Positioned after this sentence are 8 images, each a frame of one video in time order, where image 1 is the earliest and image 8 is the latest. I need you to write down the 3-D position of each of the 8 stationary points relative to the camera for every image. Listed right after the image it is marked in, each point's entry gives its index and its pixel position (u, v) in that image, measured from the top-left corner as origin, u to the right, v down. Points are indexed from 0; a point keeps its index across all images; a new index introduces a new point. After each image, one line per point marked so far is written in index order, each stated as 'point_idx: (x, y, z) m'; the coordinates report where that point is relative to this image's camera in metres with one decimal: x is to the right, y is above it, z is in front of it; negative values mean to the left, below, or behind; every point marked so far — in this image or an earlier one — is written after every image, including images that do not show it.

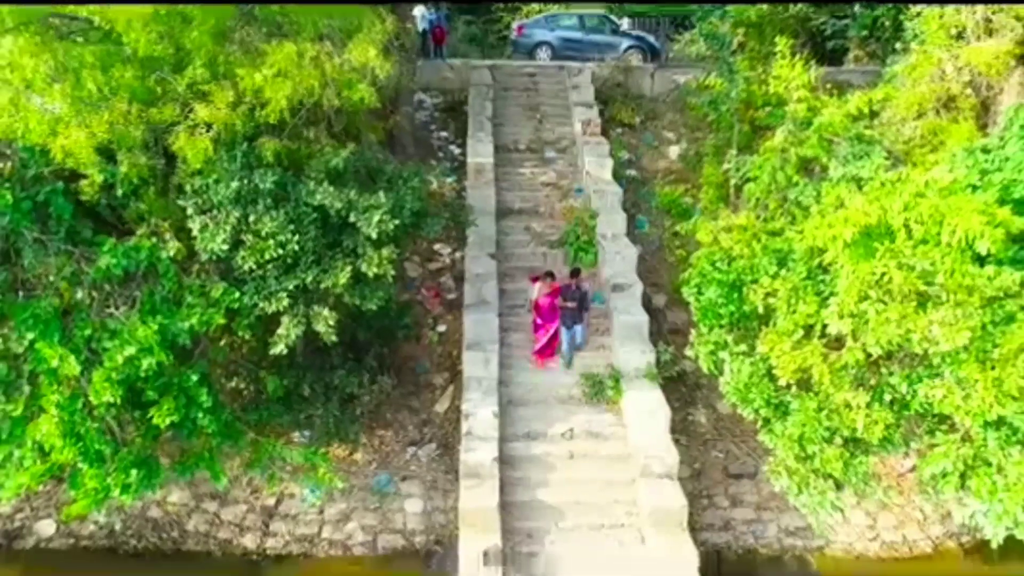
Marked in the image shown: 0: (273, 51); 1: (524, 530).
0: (-1.6, +1.5, +6.2) m
1: (+0.1, -1.9, +6.8) m
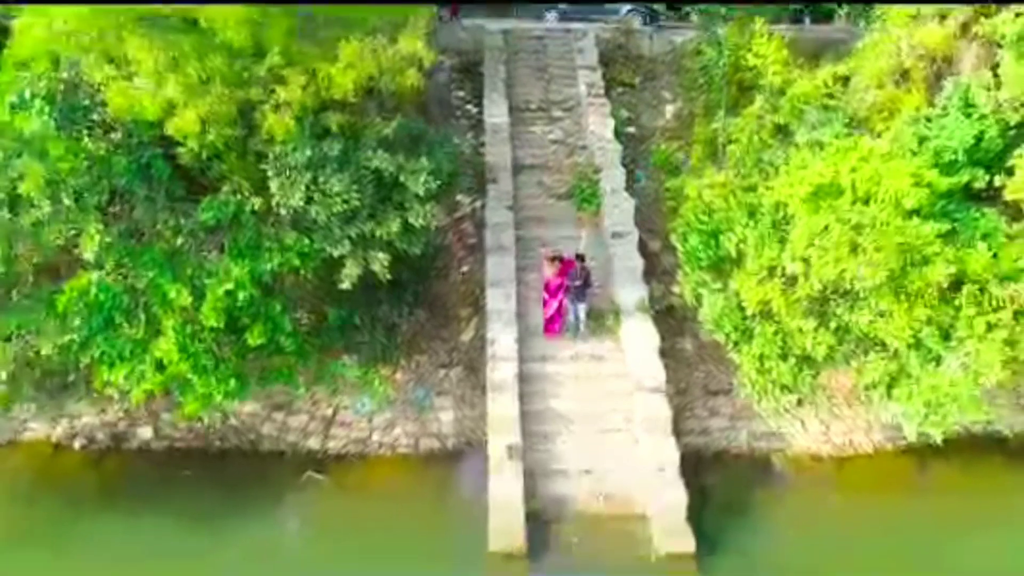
0: (-1.4, +1.9, +7.6) m
1: (+0.3, -1.4, +8.3) m
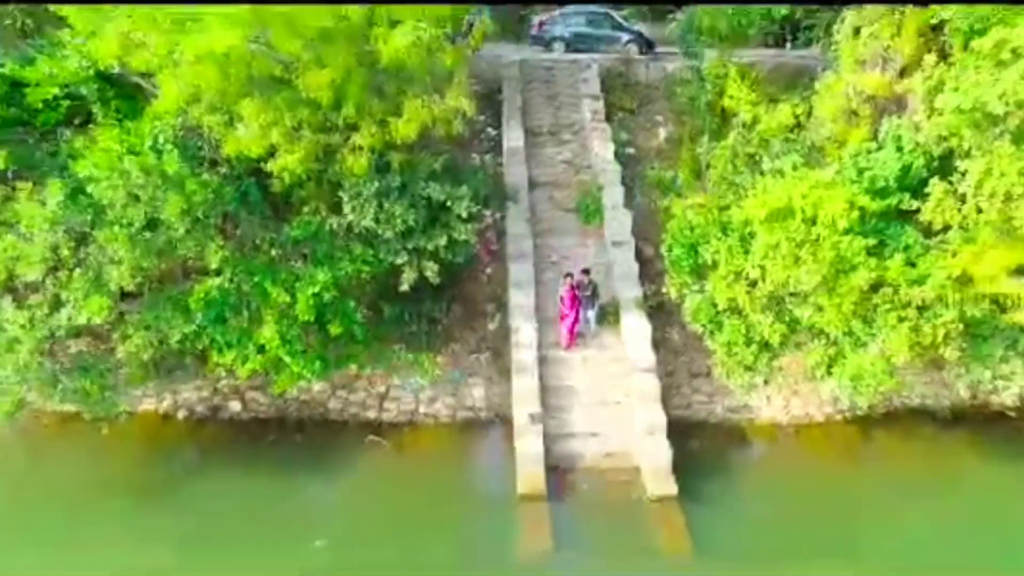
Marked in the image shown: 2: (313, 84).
0: (-1.1, +1.9, +9.6) m
1: (+0.5, -1.4, +10.4) m
2: (-2.1, +2.2, +9.4) m
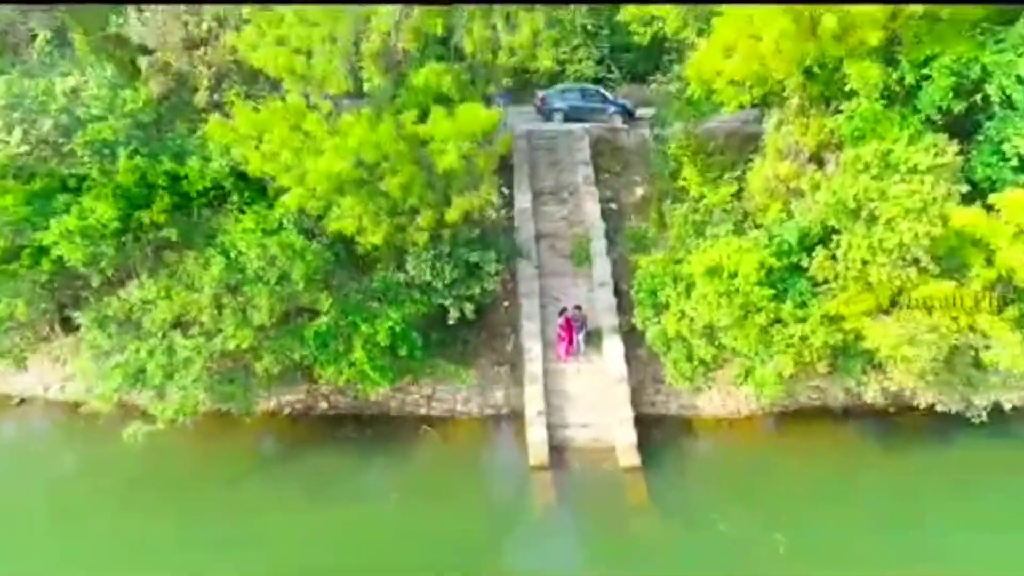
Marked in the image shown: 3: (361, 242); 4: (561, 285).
0: (-0.9, +1.4, +13.7) m
1: (+0.8, -2.0, +14.5) m
2: (-1.9, +1.6, +13.5) m
3: (-2.4, +0.7, +13.8) m
4: (+1.0, +0.1, +16.1) m
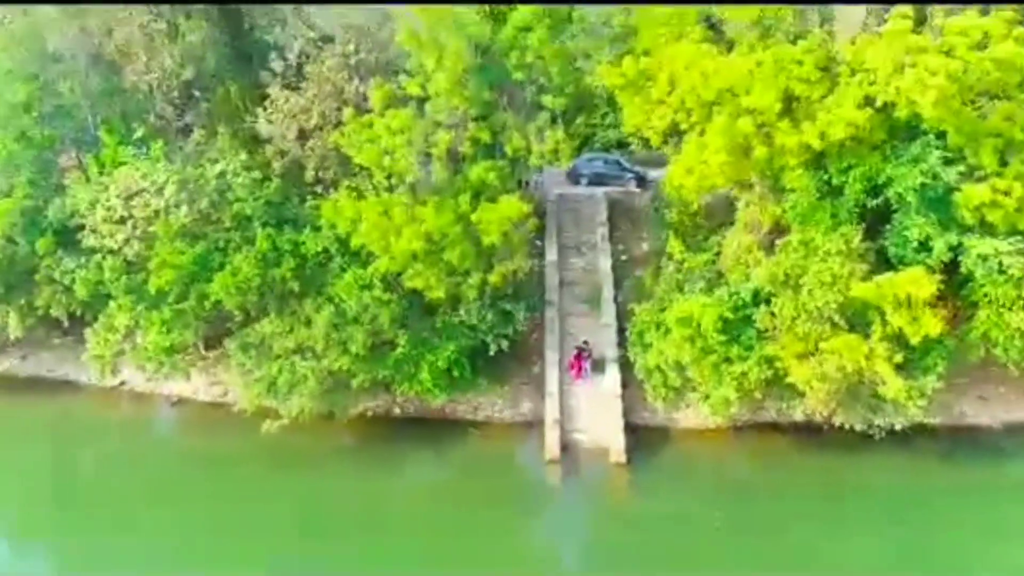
0: (-0.4, +0.5, +18.8) m
1: (+1.3, -2.9, +19.5) m
2: (-1.3, +0.7, +18.7) m
3: (-1.9, -0.2, +19.0) m
4: (+1.6, -0.9, +21.1) m
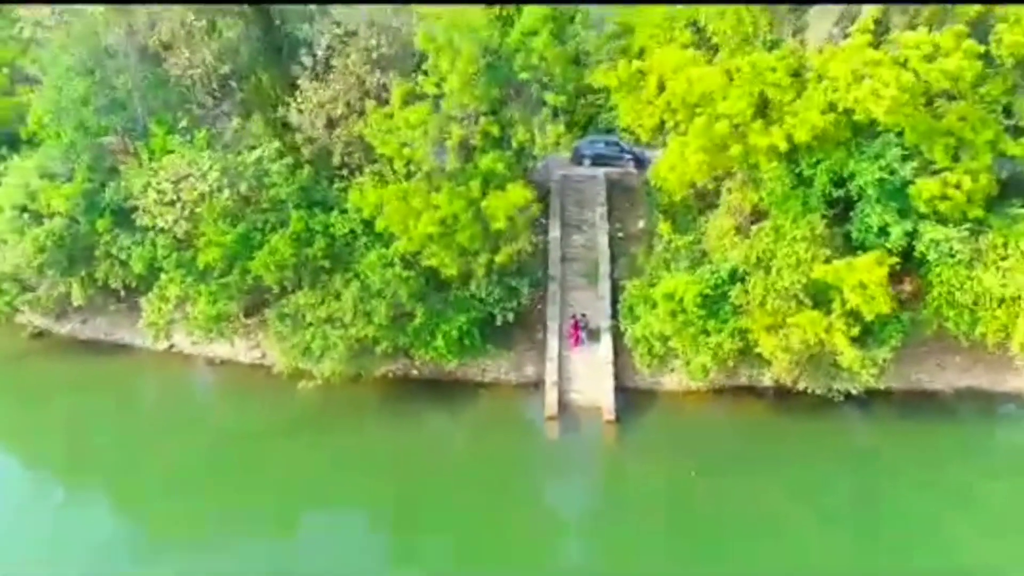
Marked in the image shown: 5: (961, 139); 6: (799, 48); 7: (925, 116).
0: (-0.2, +1.0, +21.3) m
1: (+1.4, -2.3, +22.1) m
2: (-1.2, +1.3, +21.1) m
3: (-1.8, +0.4, +21.5) m
4: (+1.8, -0.2, +23.6) m
5: (+10.4, +3.4, +19.6) m
6: (+6.6, +5.5, +19.7) m
7: (+9.4, +3.9, +19.4) m
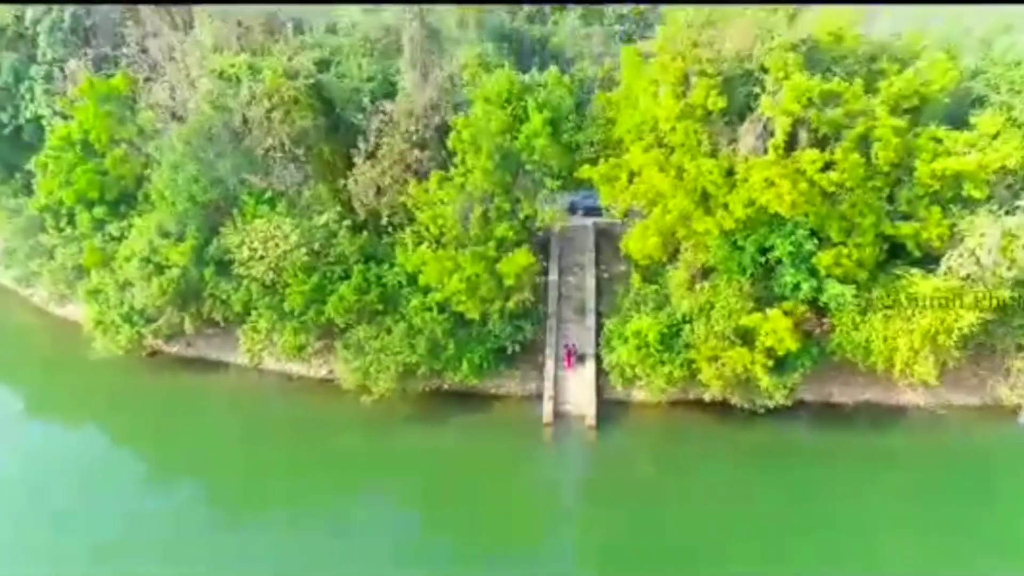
0: (0.0, -0.3, +28.4) m
1: (+1.6, -3.6, +29.2) m
2: (-1.0, 0.0, +28.2) m
3: (-1.5, -0.9, +28.6) m
4: (+2.1, -1.5, +30.7) m
5: (+10.7, +2.0, +26.5) m
6: (+6.9, +4.2, +26.6) m
7: (+9.7, +2.5, +26.3) m
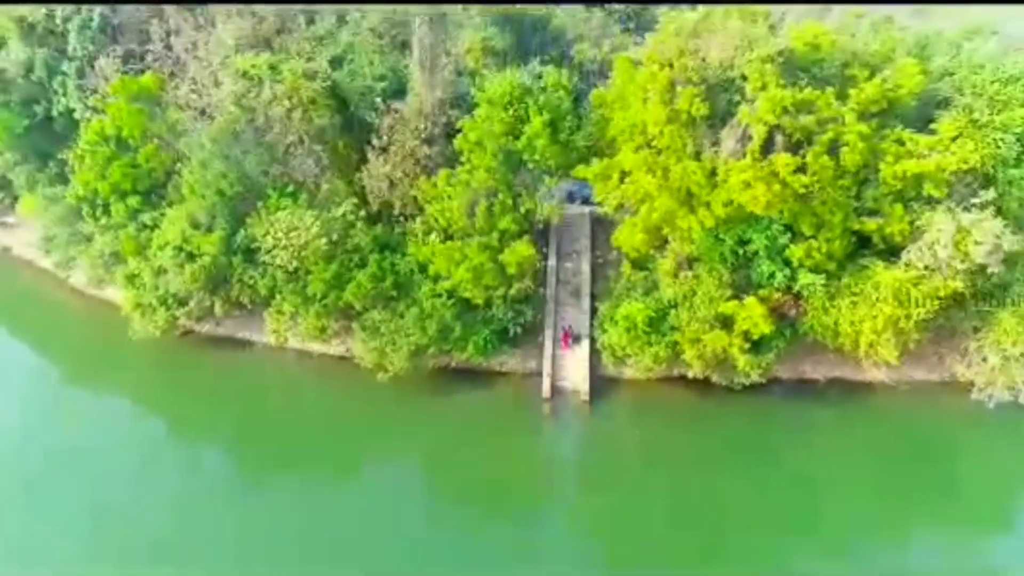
0: (+0.1, +0.2, +31.2) m
1: (+1.7, -3.1, +32.2) m
2: (-0.9, +0.4, +31.0) m
3: (-1.5, -0.4, +31.5) m
4: (+2.1, -0.9, +33.5) m
5: (+10.7, +2.4, +29.2) m
6: (+7.0, +4.5, +29.2) m
7: (+9.7, +2.9, +29.0) m
